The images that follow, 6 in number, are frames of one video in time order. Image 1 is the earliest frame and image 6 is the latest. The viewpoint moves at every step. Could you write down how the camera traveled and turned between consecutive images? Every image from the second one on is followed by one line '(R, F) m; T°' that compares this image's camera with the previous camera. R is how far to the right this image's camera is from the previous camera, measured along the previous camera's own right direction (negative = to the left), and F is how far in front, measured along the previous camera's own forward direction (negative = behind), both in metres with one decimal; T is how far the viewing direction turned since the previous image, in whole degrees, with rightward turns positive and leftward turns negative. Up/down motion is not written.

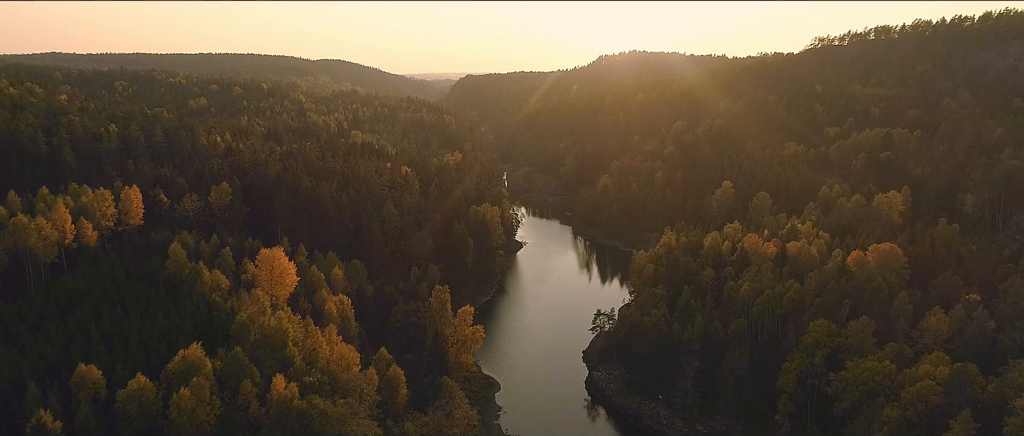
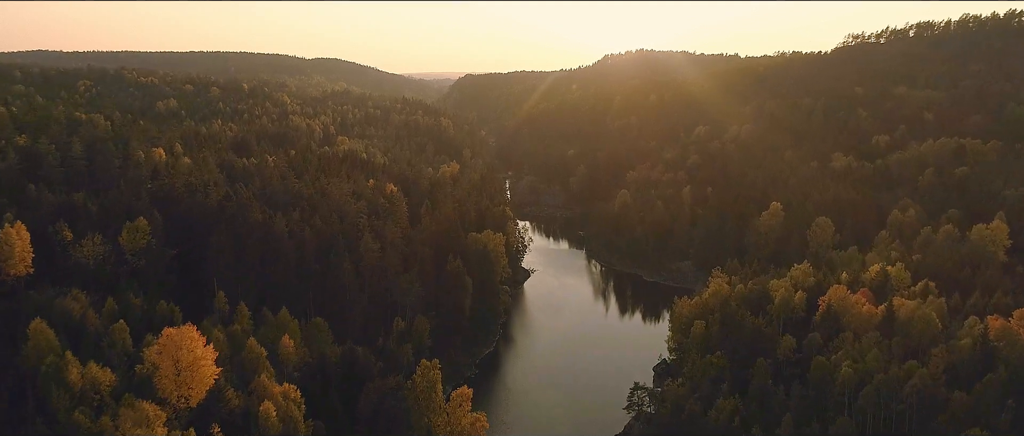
(-0.7, +13.2) m; 0°
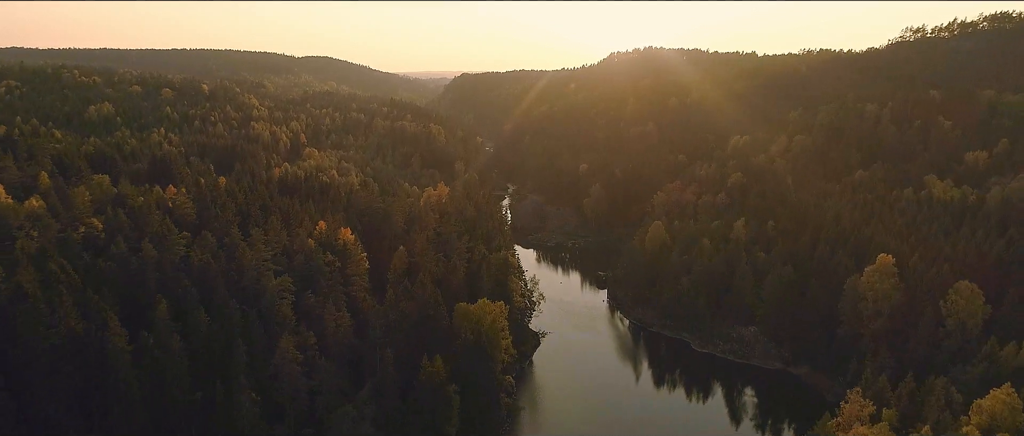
(-0.5, +19.4) m; 0°
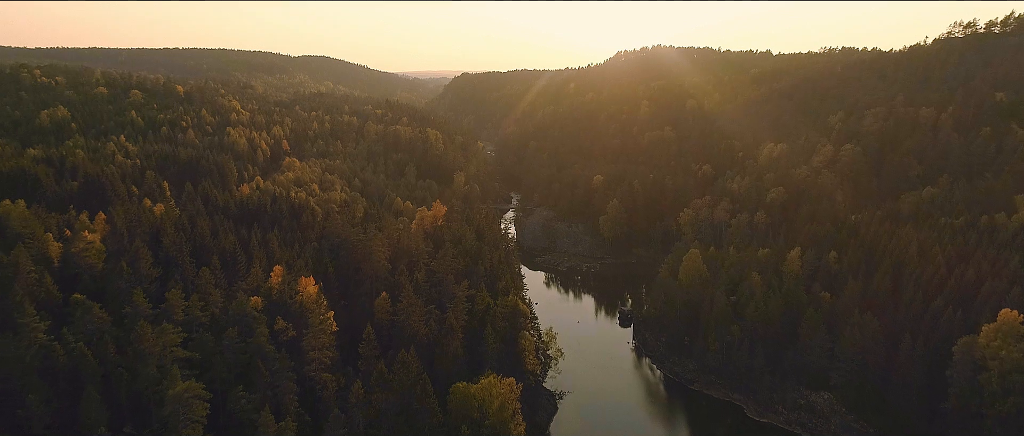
(-0.7, +11.3) m; 0°
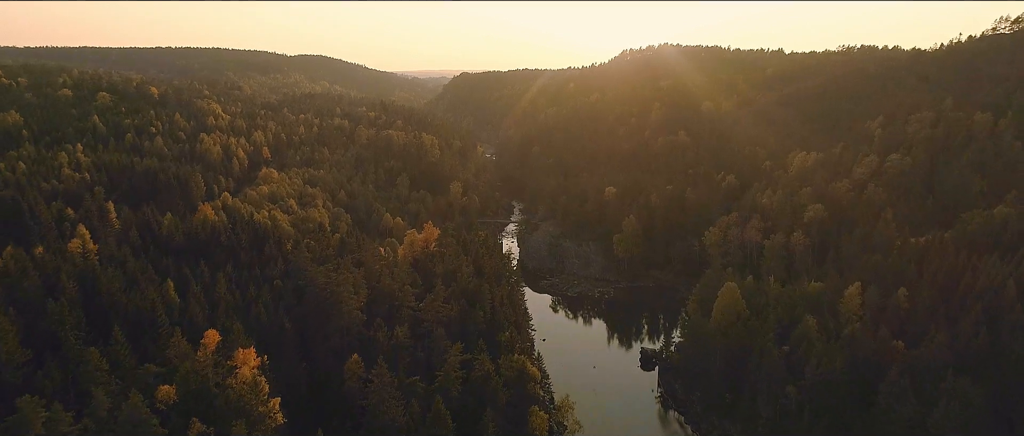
(-0.3, +9.1) m; 0°
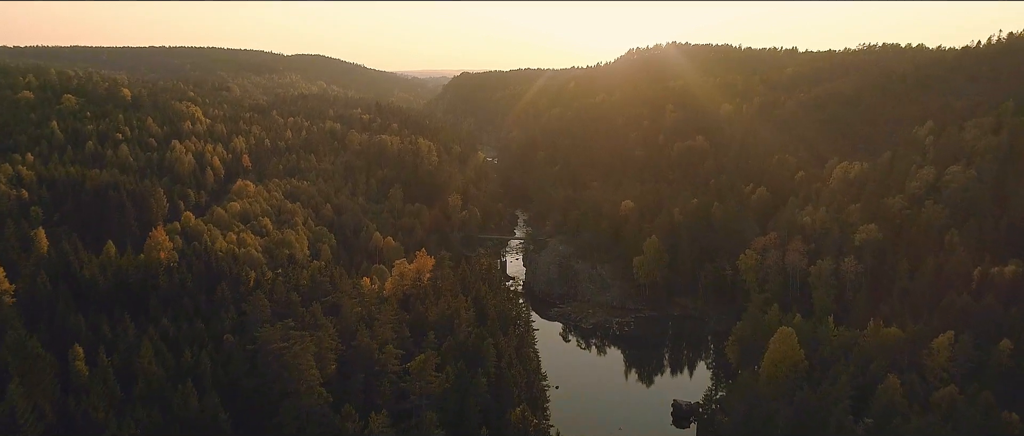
(-0.5, +8.8) m; 0°
